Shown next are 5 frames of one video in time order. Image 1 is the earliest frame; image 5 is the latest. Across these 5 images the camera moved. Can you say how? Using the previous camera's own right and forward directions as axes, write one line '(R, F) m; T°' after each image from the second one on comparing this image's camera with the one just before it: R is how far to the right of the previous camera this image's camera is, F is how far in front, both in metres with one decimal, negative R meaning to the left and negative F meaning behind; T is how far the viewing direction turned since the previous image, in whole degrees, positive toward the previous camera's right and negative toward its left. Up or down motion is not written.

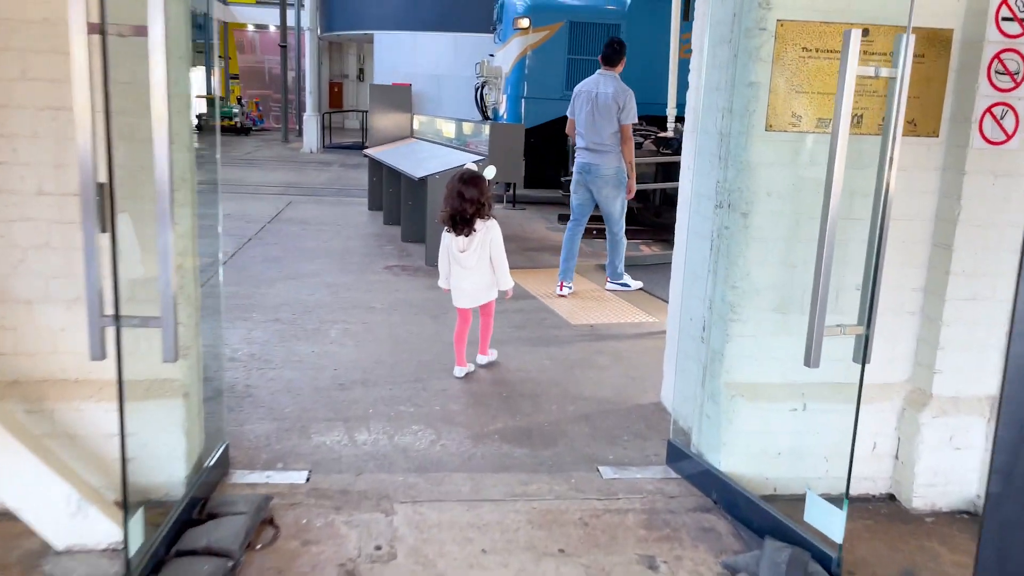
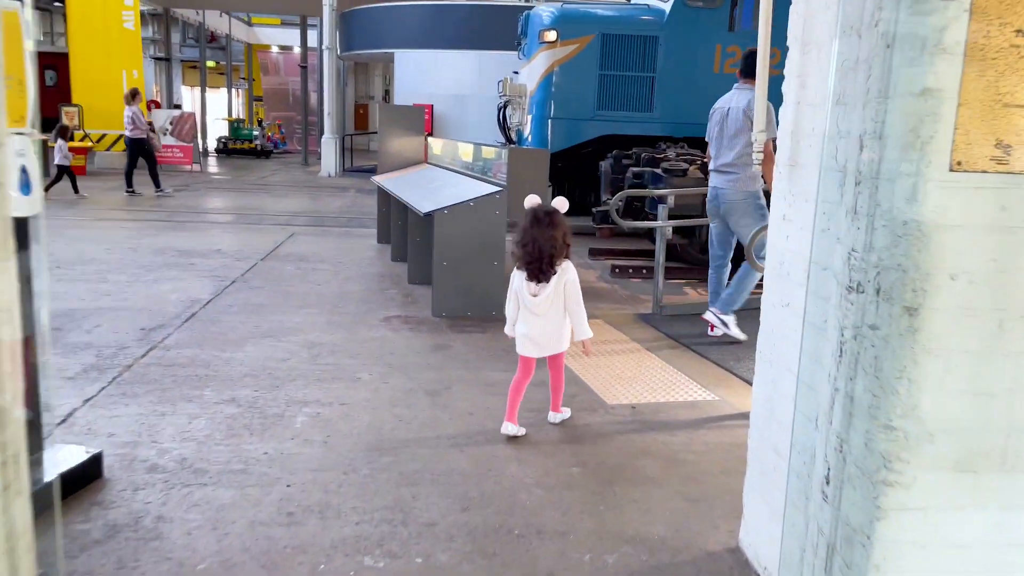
(0.0, +1.1) m; -2°
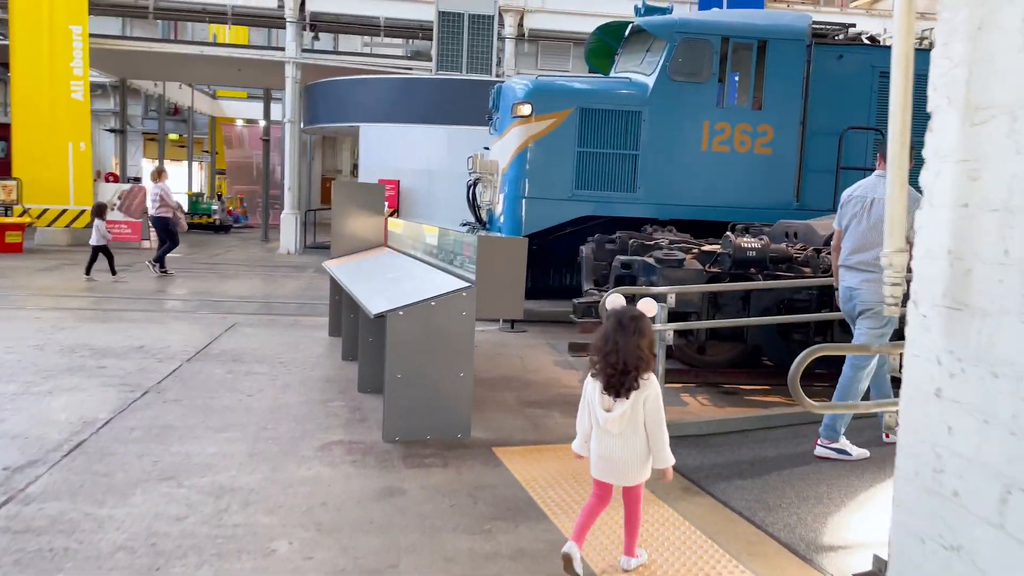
(0.0, +1.0) m; +2°
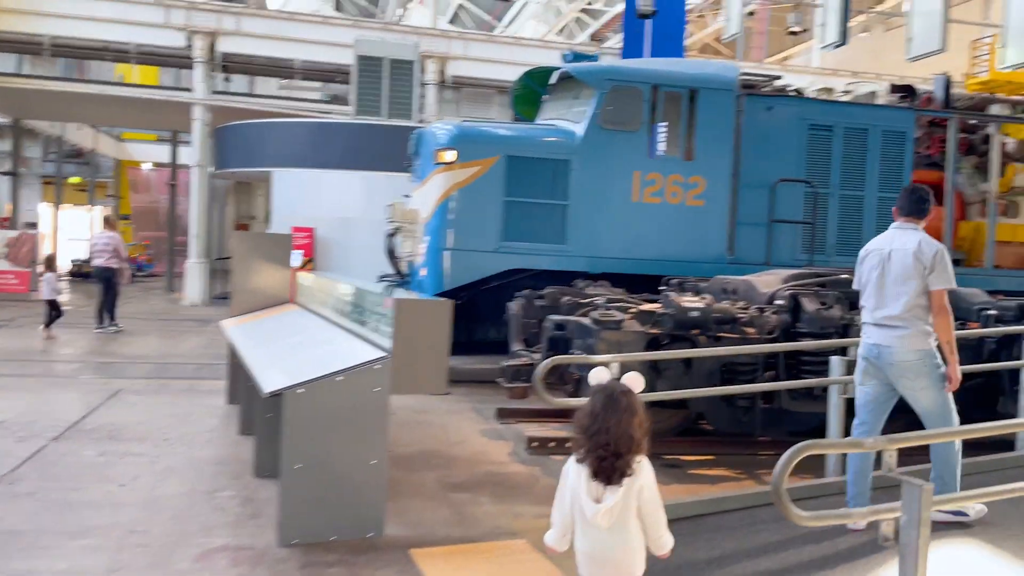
(0.0, +0.6) m; +5°
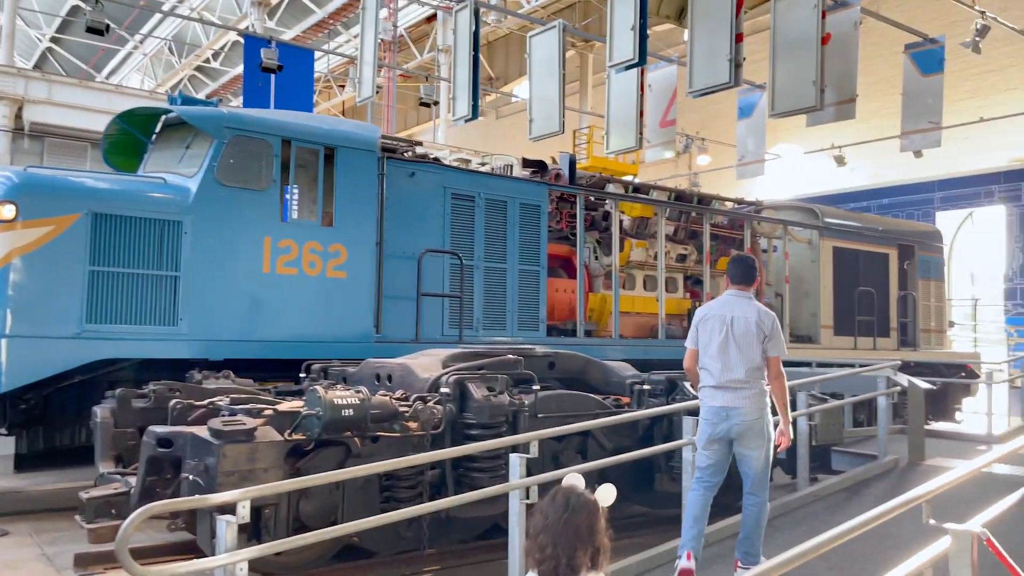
(+0.1, +1.0) m; +26°
